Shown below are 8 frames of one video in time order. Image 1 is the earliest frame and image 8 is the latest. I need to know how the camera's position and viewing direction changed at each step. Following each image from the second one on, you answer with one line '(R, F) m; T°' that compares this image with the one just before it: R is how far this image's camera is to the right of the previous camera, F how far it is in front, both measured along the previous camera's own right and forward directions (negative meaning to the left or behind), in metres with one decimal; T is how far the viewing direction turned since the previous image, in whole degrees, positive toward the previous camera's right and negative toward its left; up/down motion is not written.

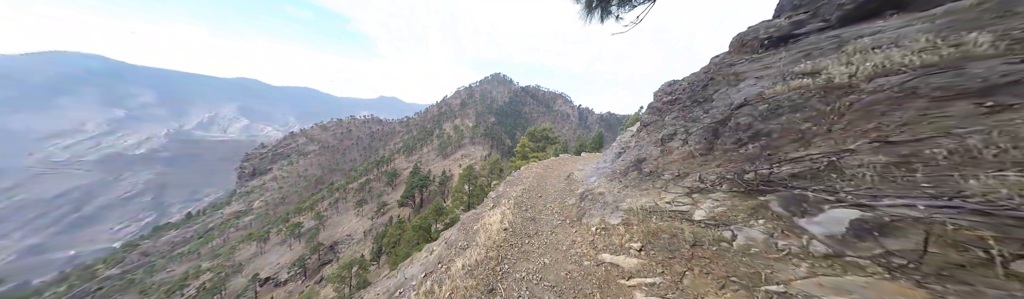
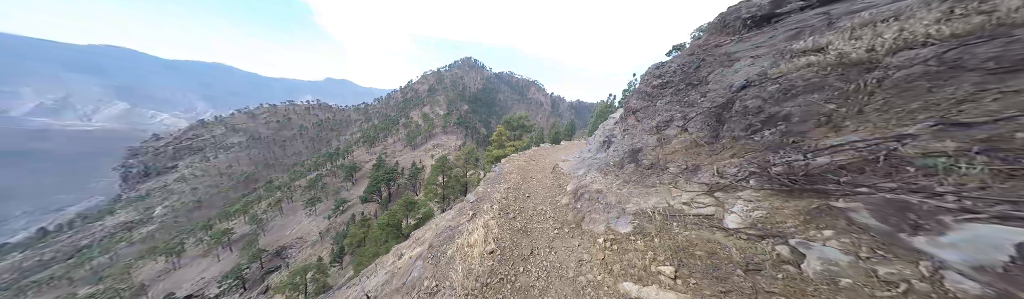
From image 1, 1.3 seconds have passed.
(-0.2, +1.7) m; +8°
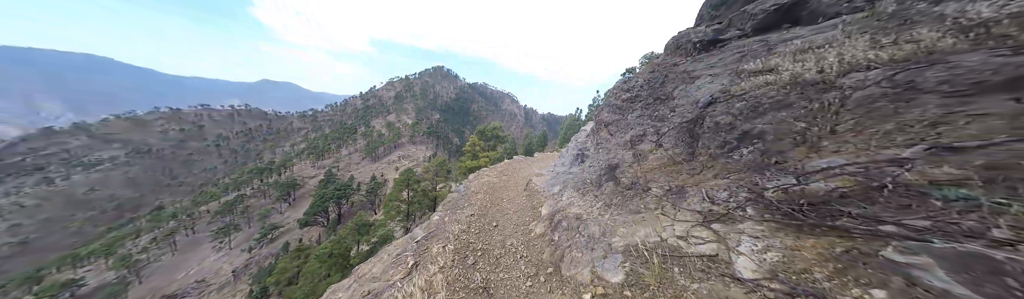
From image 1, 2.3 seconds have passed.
(+0.3, +1.2) m; +8°
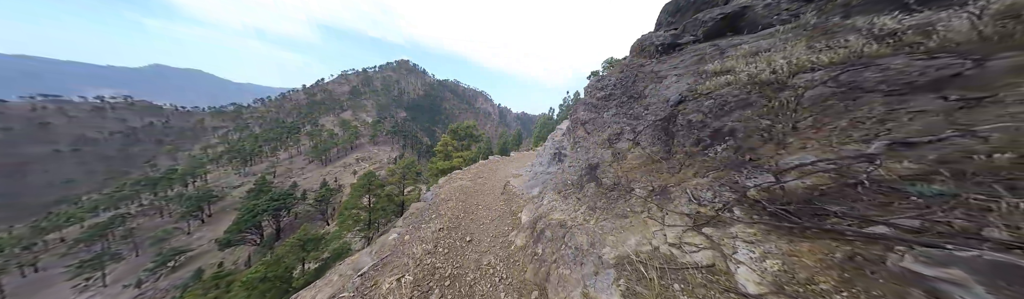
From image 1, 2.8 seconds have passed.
(0.0, +0.8) m; +8°
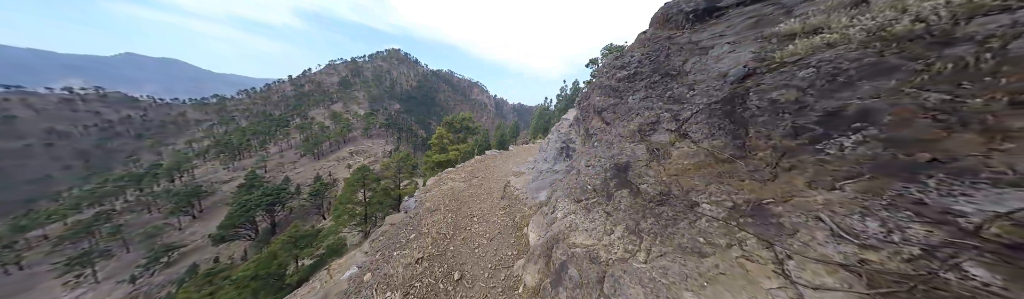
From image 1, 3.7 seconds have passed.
(-0.1, +1.9) m; 0°
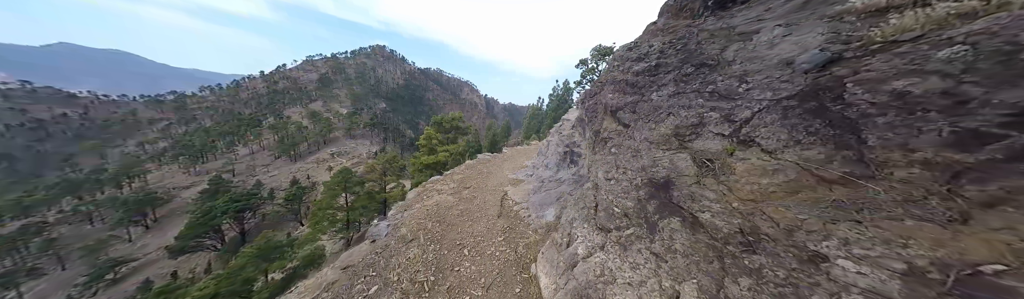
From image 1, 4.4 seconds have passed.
(-0.3, +1.6) m; +3°
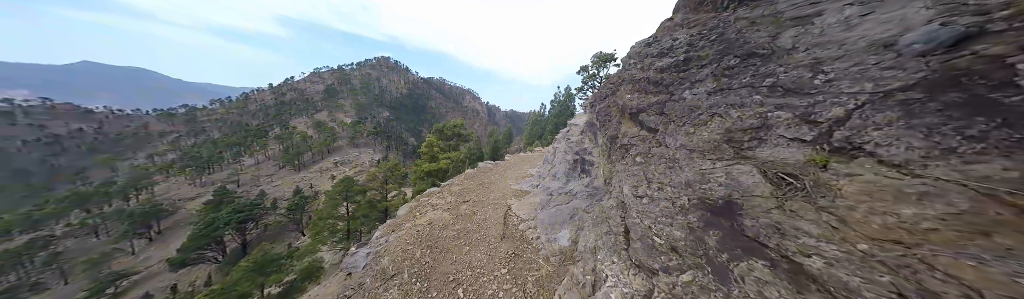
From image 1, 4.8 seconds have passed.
(-0.1, +1.1) m; -1°
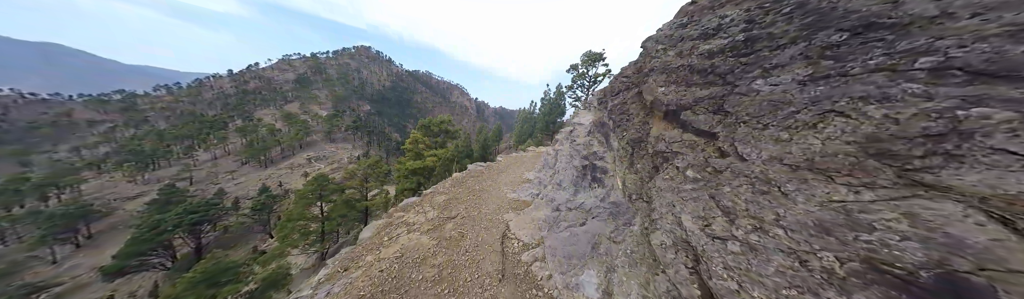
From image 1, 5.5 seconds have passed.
(-0.4, +1.9) m; +4°
